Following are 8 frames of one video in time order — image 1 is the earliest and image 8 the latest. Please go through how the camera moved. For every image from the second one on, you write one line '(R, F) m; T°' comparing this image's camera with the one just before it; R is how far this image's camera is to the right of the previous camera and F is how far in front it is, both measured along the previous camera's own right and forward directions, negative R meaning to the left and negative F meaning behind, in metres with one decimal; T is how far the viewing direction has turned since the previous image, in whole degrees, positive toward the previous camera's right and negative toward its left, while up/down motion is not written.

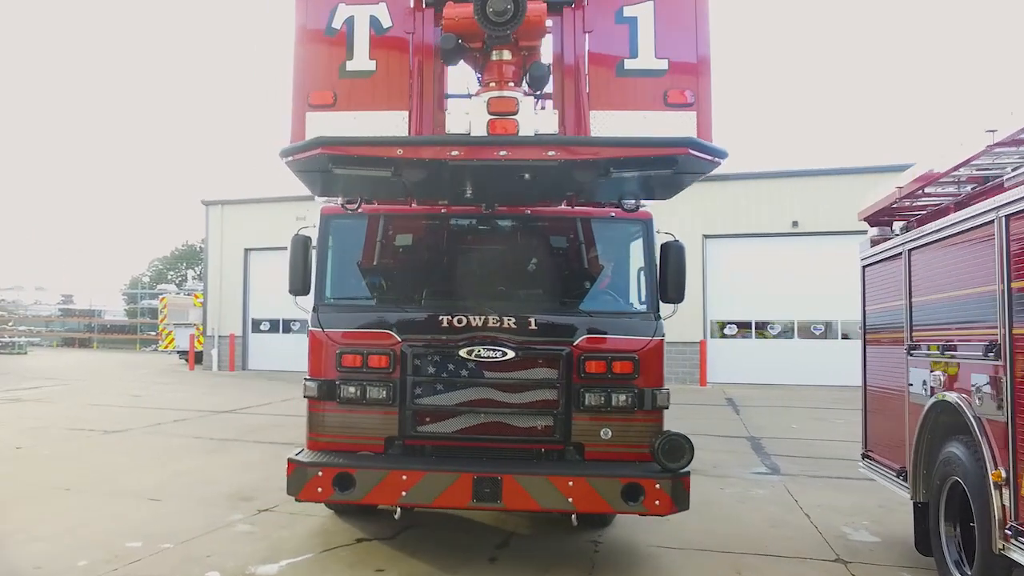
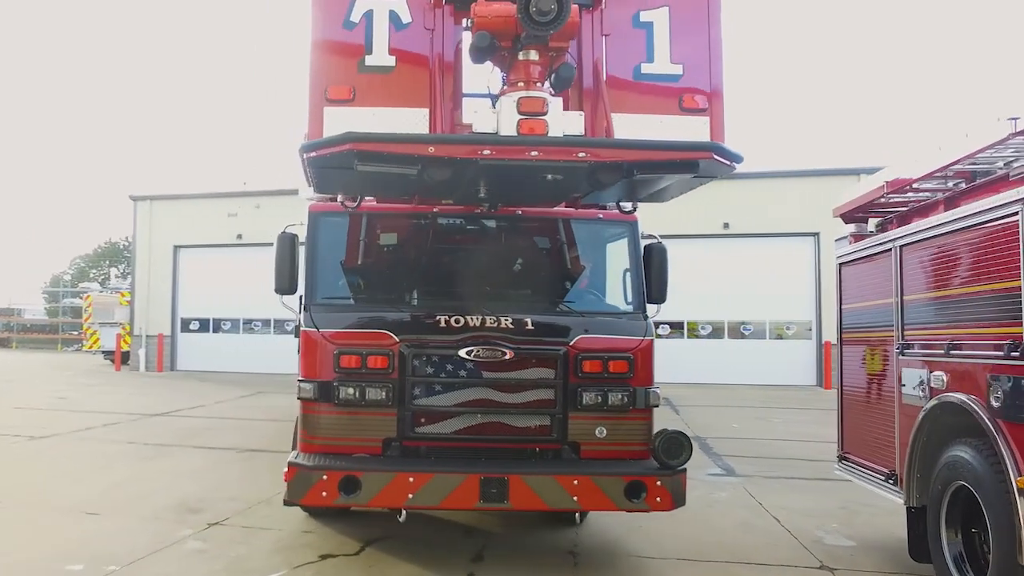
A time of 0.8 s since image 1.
(-0.5, 0.0) m; +6°
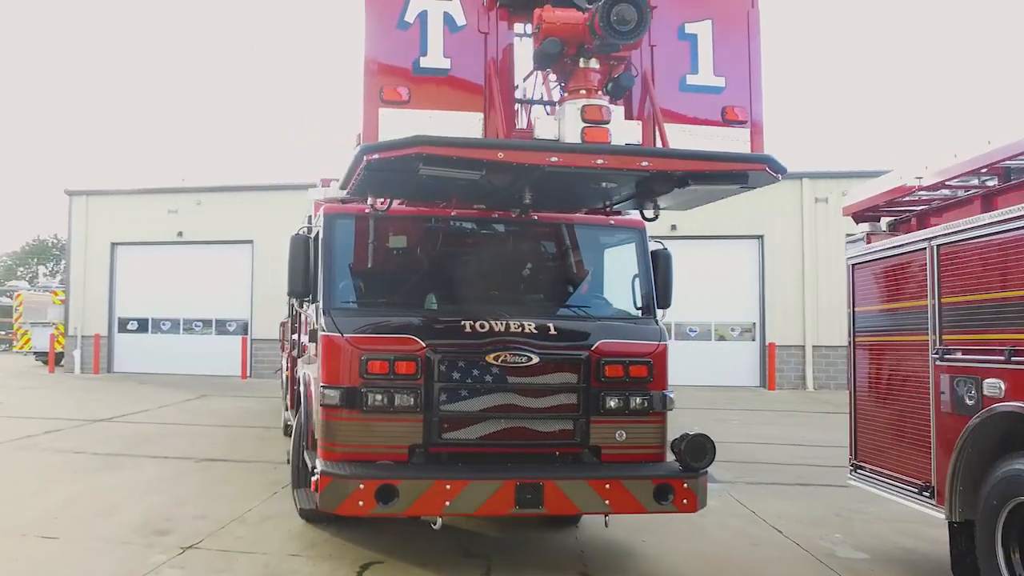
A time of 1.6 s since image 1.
(-0.6, 0.0) m; +6°
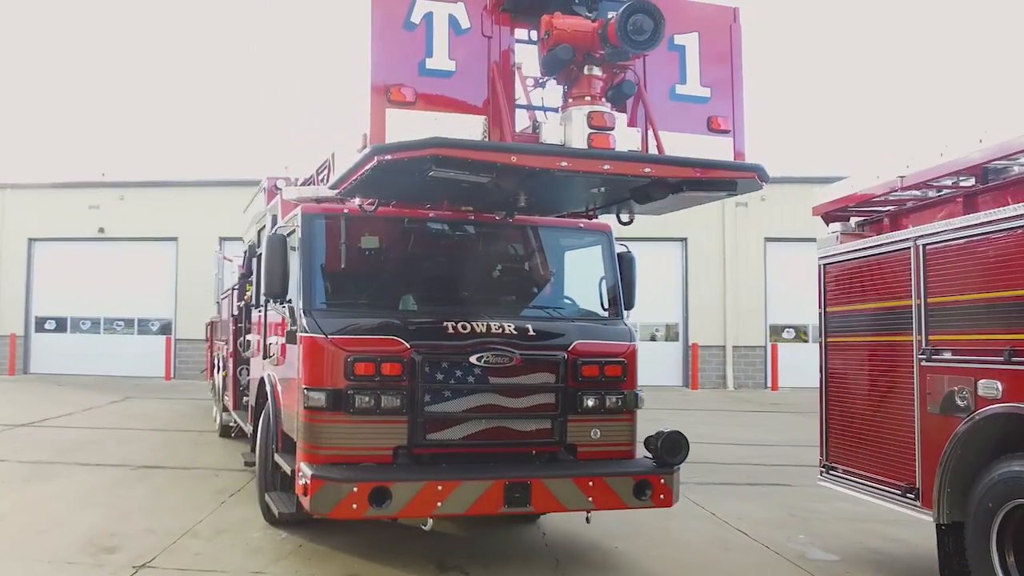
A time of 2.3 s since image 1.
(-0.4, 0.0) m; +6°
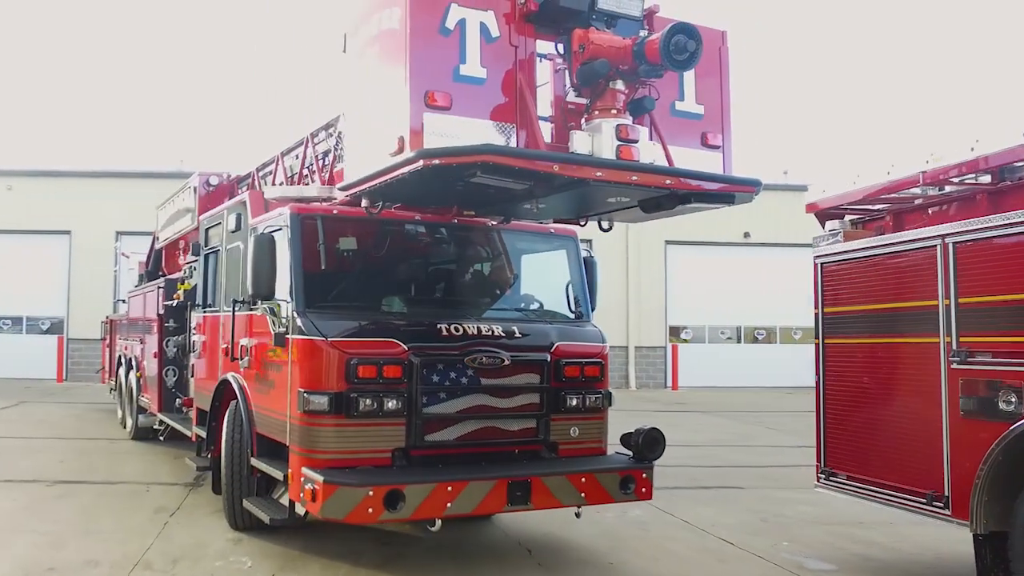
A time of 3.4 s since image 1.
(-0.7, 0.0) m; +9°
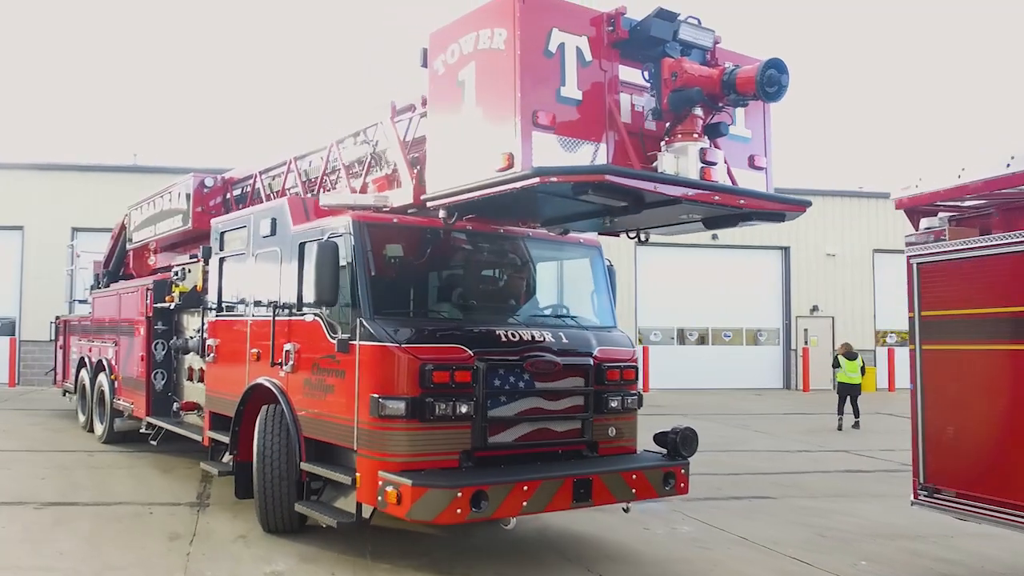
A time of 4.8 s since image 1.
(-0.9, -0.2) m; +7°
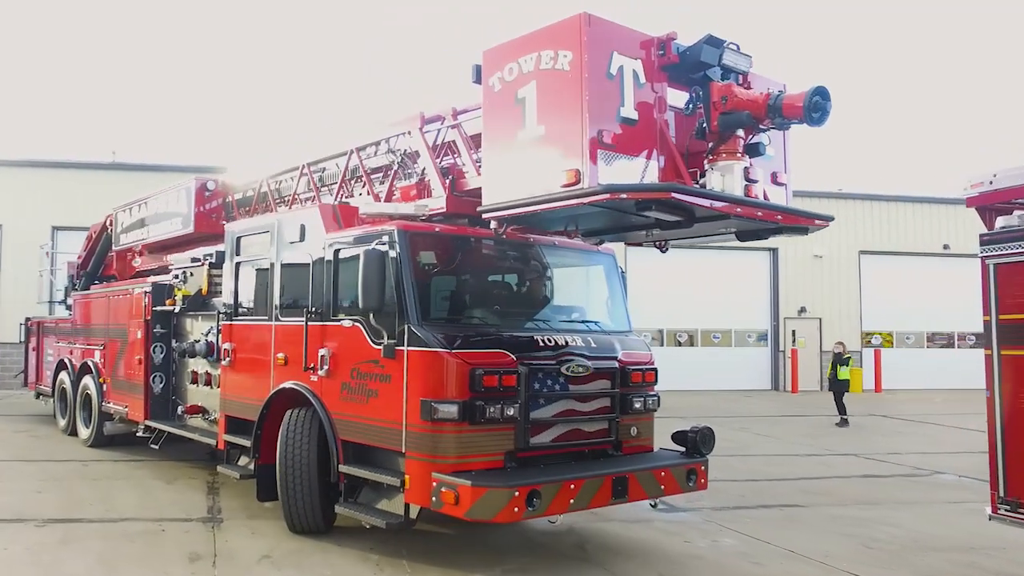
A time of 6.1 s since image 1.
(-0.6, -0.2) m; +4°
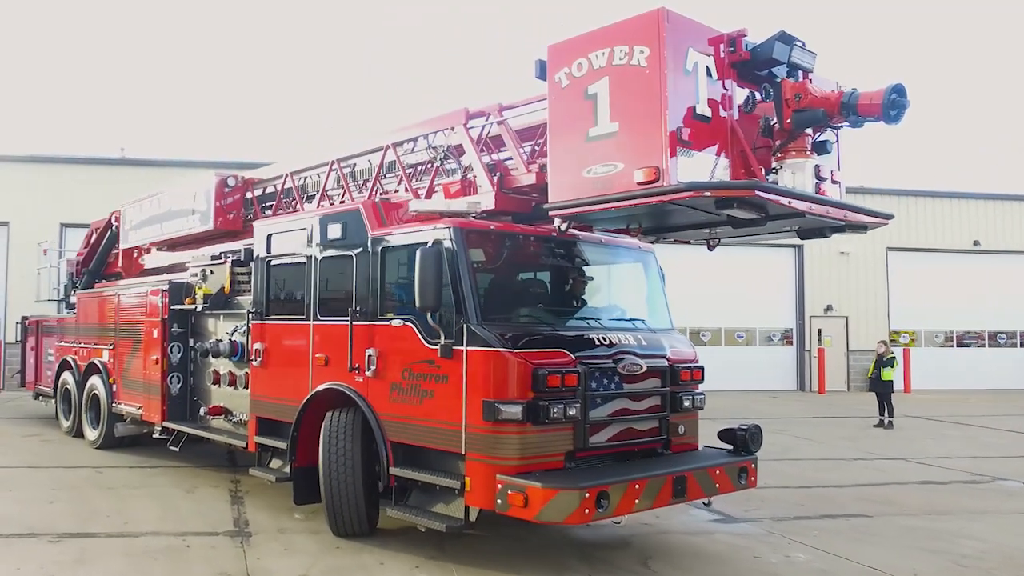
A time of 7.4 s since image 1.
(-0.5, +0.1) m; +2°
